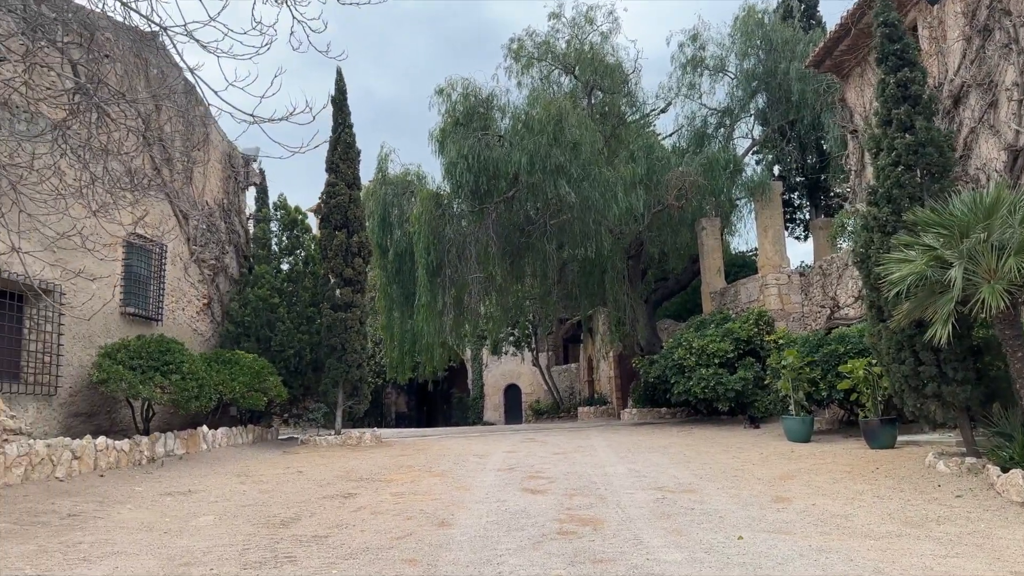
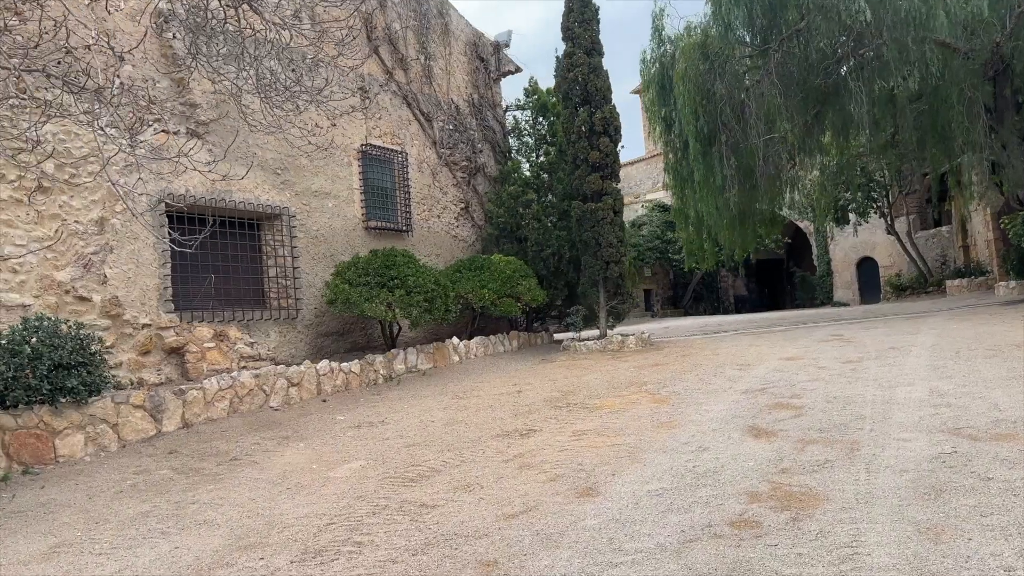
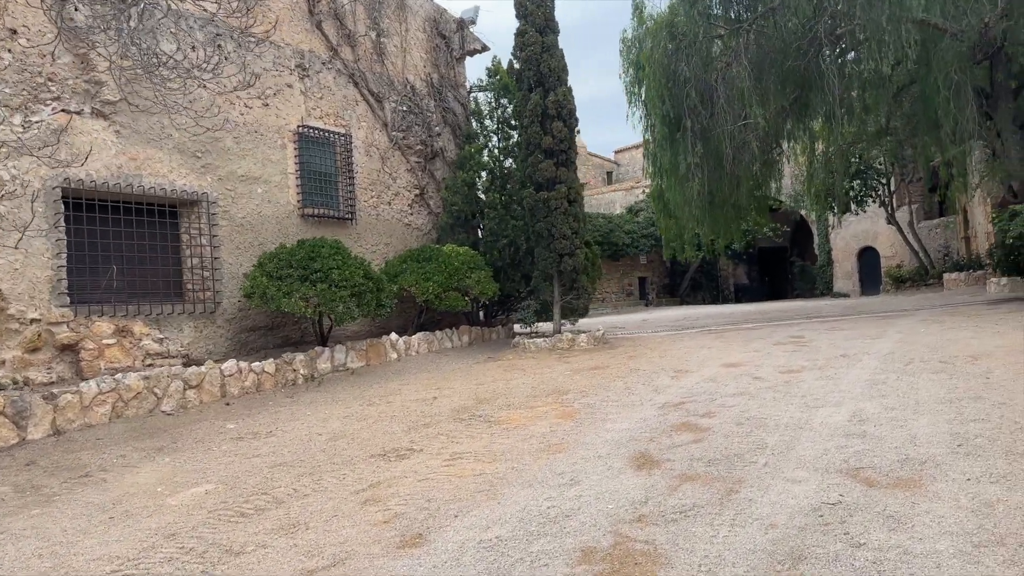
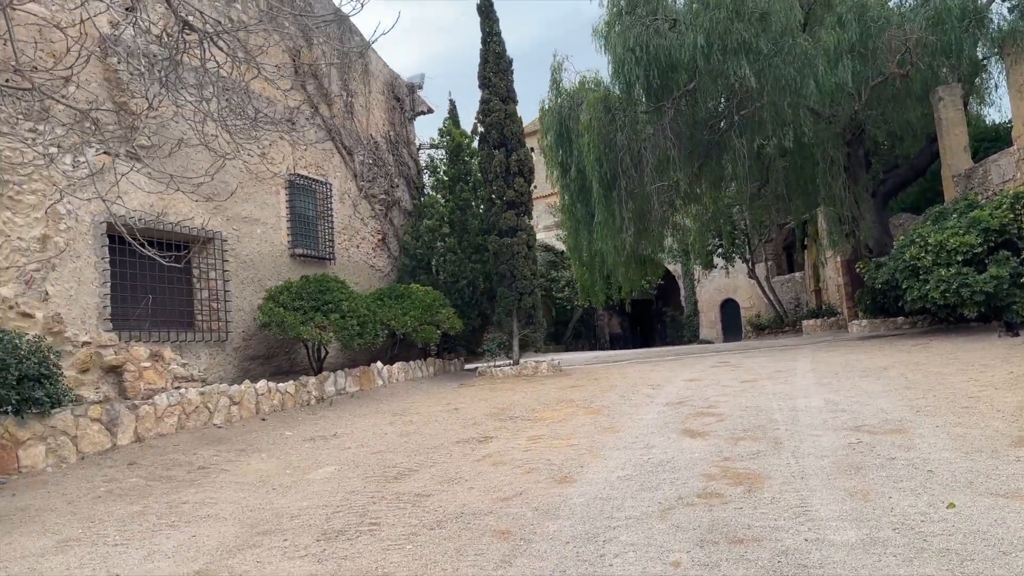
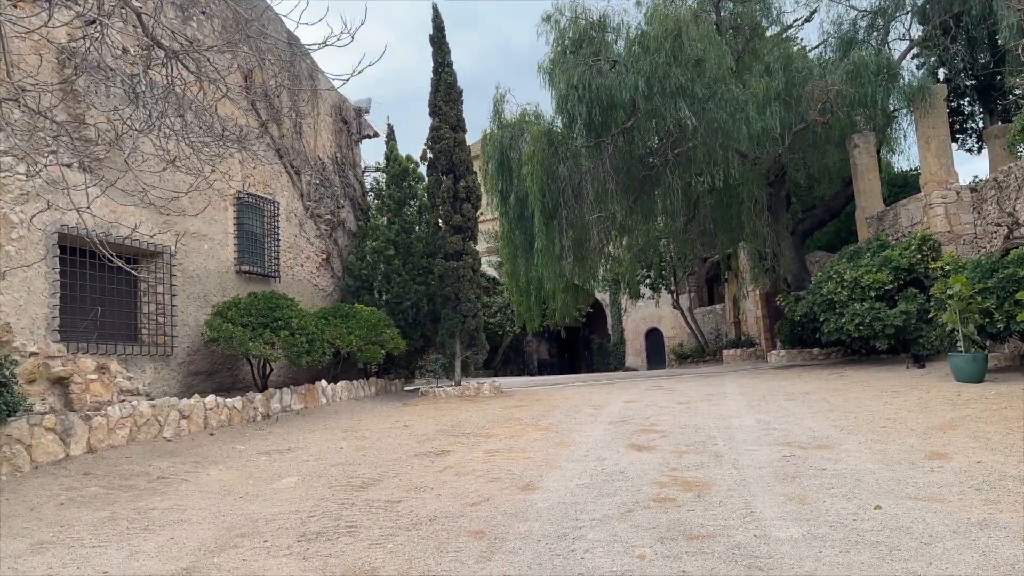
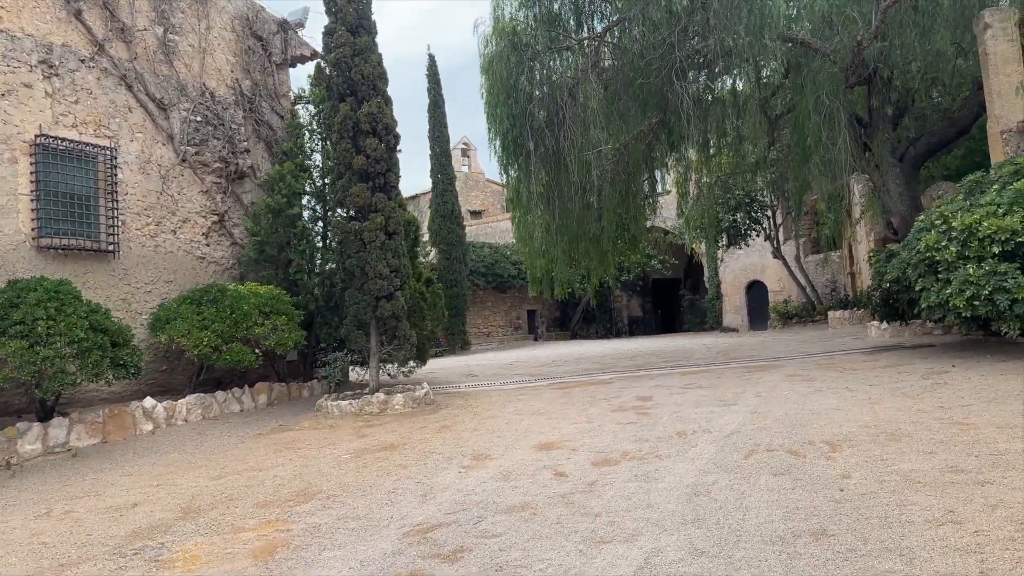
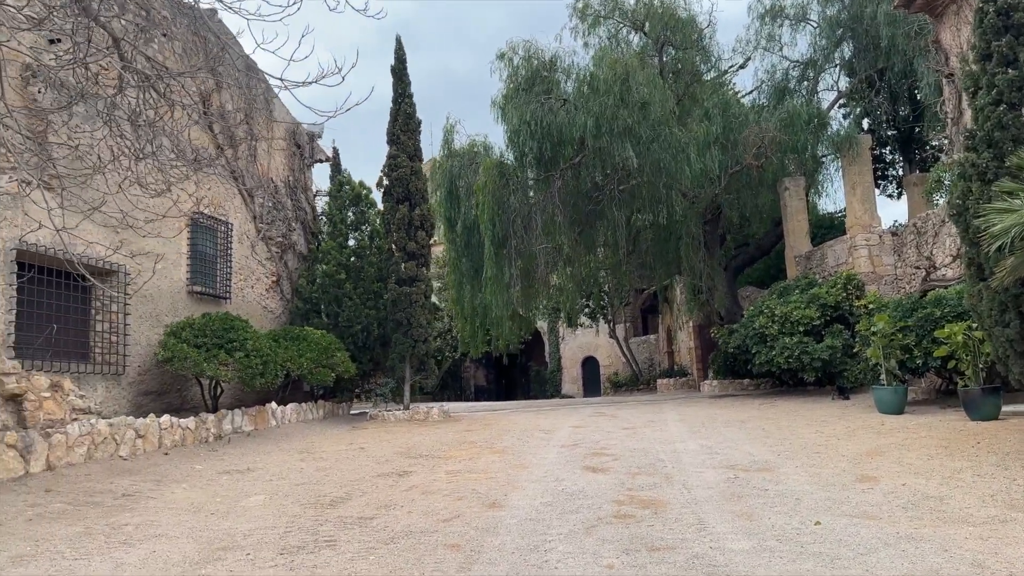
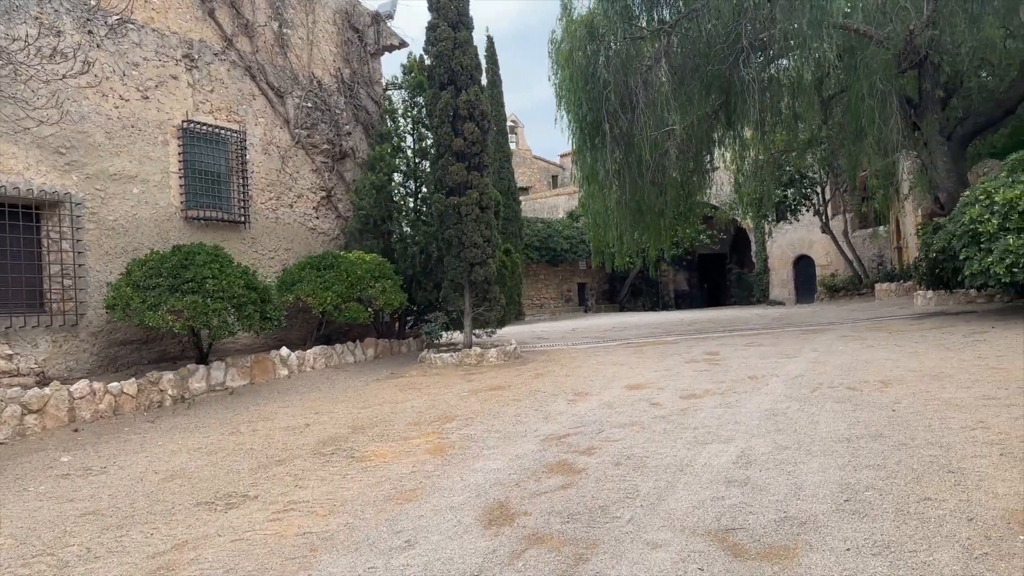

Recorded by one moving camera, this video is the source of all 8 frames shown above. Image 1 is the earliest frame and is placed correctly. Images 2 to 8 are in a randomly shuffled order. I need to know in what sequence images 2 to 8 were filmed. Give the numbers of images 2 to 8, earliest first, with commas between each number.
7, 5, 4, 2, 3, 8, 6
